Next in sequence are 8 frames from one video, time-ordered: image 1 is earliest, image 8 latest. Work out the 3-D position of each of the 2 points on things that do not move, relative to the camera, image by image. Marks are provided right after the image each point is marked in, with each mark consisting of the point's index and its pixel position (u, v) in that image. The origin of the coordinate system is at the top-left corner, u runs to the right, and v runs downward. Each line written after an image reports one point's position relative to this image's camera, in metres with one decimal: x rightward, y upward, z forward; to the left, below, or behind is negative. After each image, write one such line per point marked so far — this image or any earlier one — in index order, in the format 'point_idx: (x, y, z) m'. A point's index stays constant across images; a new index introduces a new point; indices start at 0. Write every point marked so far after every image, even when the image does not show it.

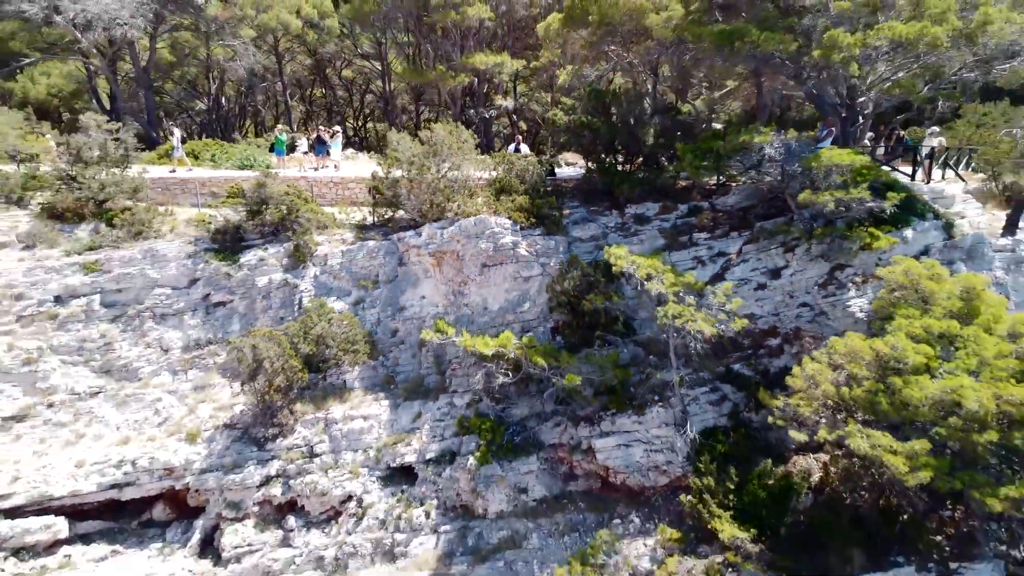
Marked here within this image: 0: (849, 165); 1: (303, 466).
0: (+3.8, +1.4, +9.4) m
1: (-2.5, -2.1, +8.7) m
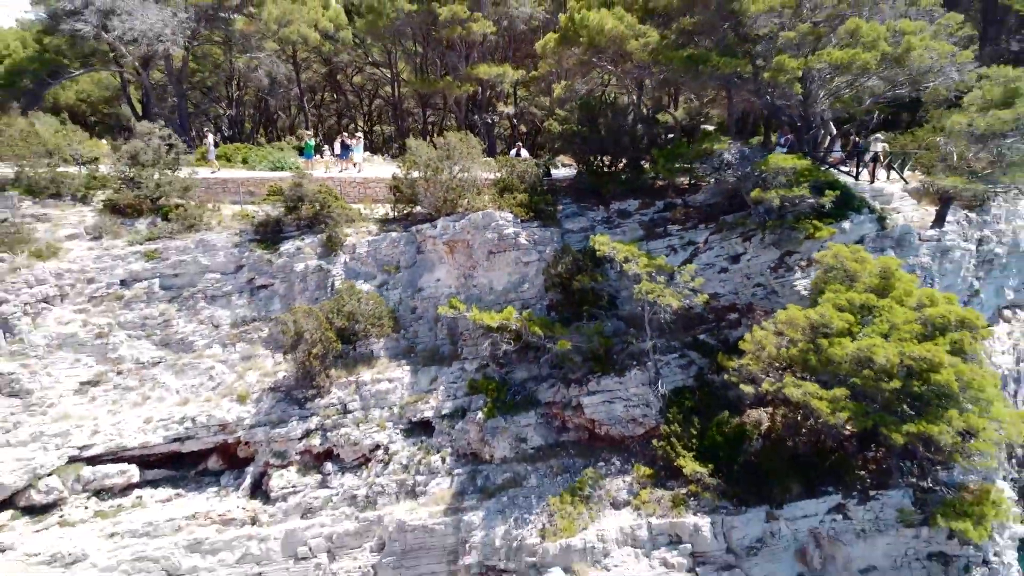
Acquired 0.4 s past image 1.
0: (+3.9, +1.6, +11.0) m
1: (-2.5, -1.9, +10.4) m
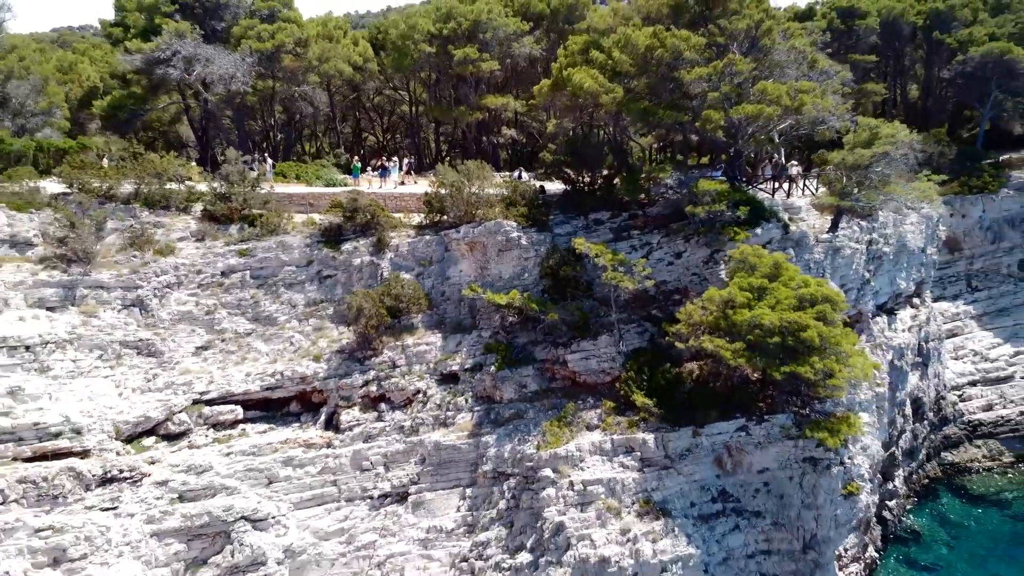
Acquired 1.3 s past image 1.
0: (+3.9, +1.9, +14.8) m
1: (-2.4, -1.6, +14.2) m
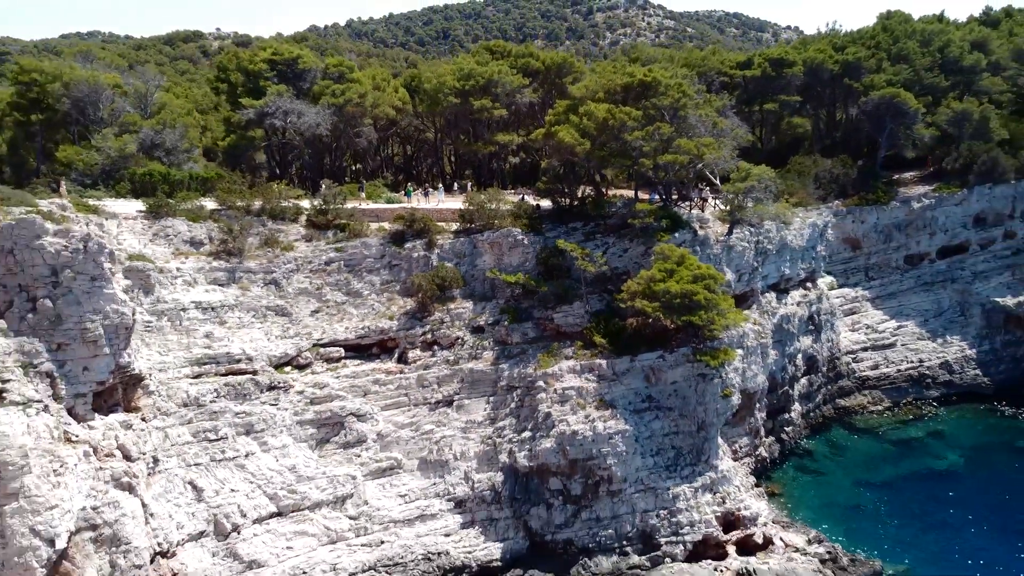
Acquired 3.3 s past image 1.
0: (+4.1, +2.4, +22.5) m
1: (-2.2, -1.1, +21.8) m
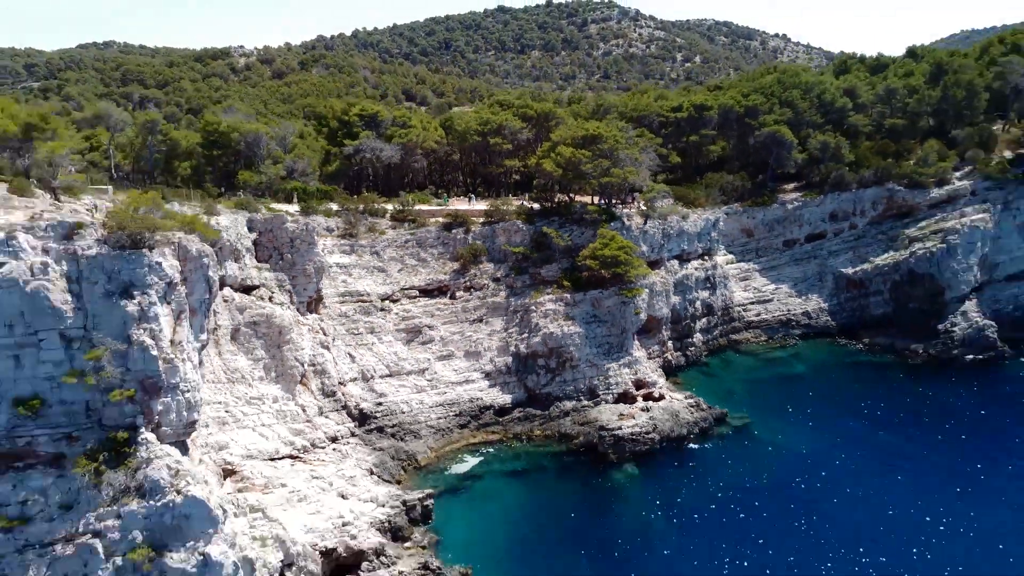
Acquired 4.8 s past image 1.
0: (+4.3, +4.0, +37.9) m
1: (-2.0, +0.5, +37.3) m
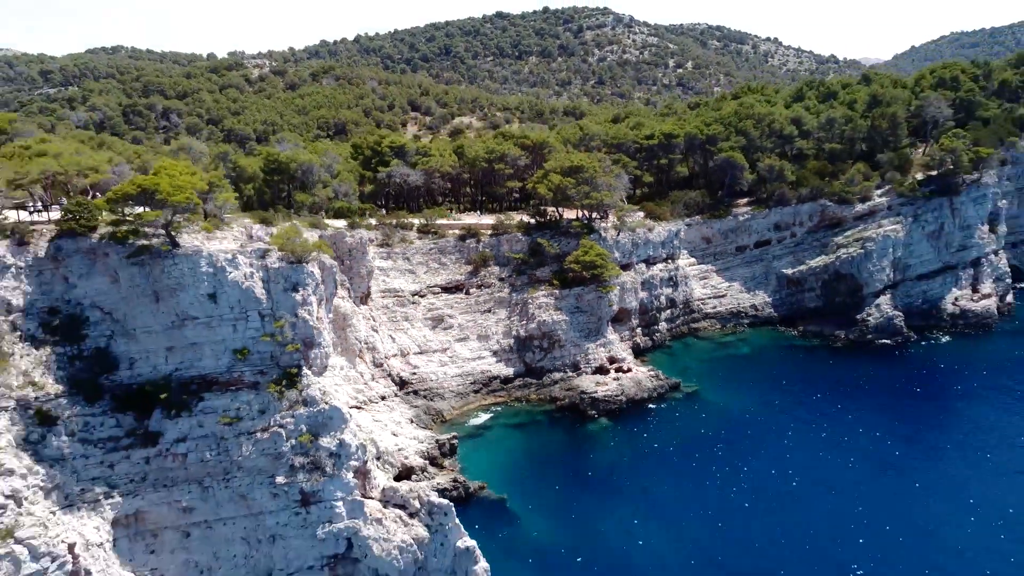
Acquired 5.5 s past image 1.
0: (+4.4, +4.2, +48.3) m
1: (-1.9, +0.7, +47.6) m
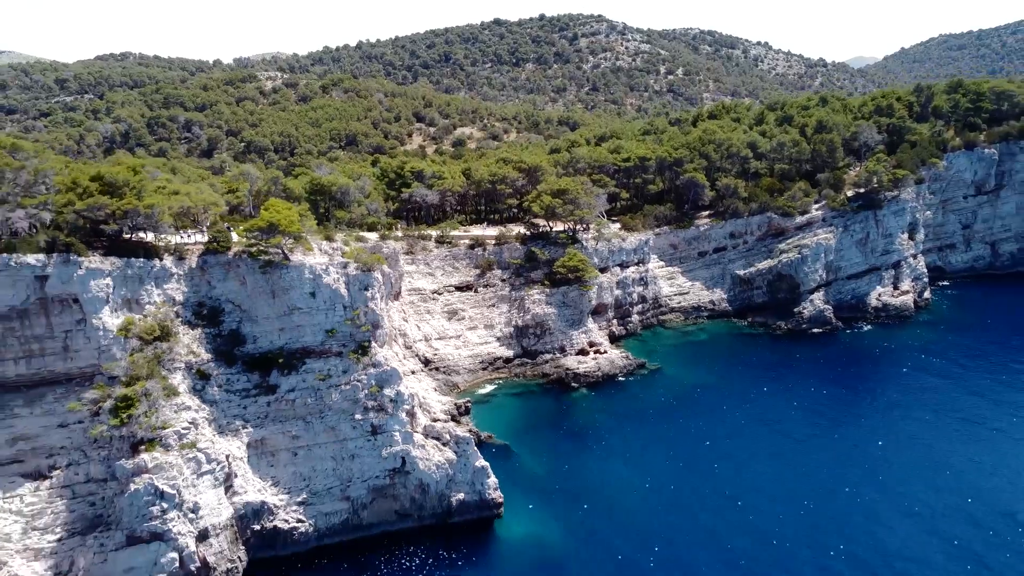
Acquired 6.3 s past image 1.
0: (+4.4, +4.3, +60.1) m
1: (-1.9, +0.7, +59.4) m
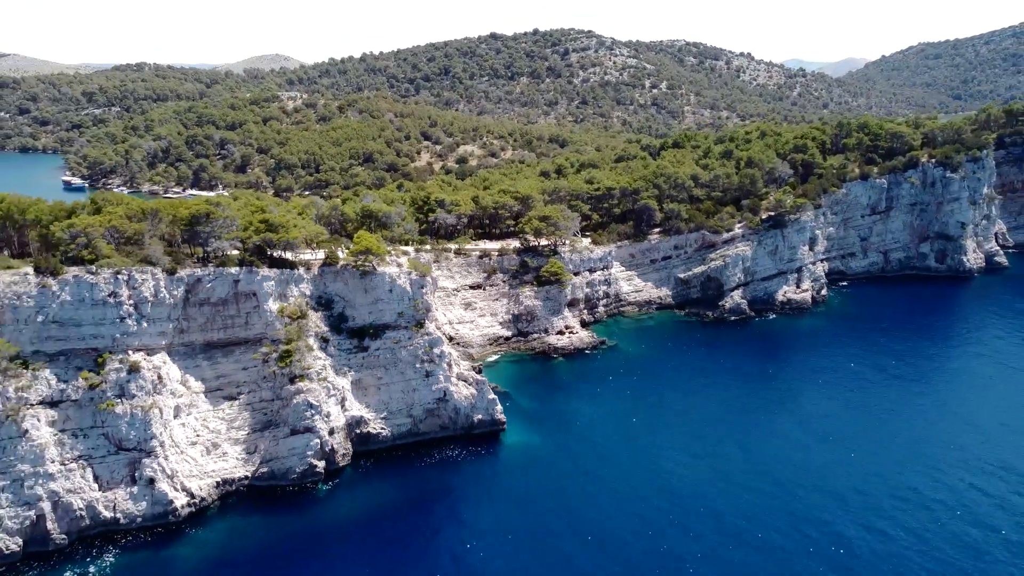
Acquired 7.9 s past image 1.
0: (+4.2, +4.4, +82.9) m
1: (-2.1, +0.8, +82.2) m
